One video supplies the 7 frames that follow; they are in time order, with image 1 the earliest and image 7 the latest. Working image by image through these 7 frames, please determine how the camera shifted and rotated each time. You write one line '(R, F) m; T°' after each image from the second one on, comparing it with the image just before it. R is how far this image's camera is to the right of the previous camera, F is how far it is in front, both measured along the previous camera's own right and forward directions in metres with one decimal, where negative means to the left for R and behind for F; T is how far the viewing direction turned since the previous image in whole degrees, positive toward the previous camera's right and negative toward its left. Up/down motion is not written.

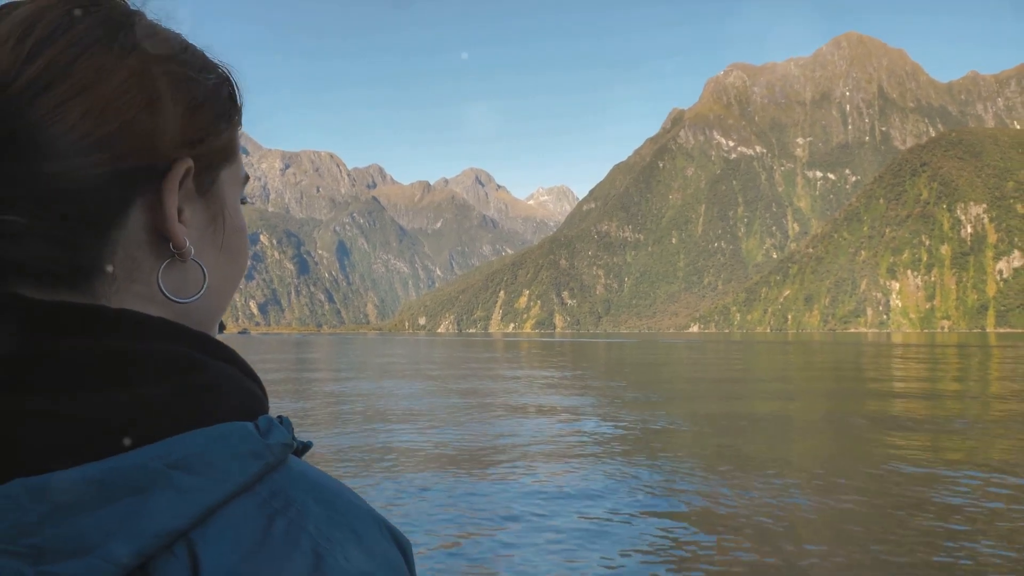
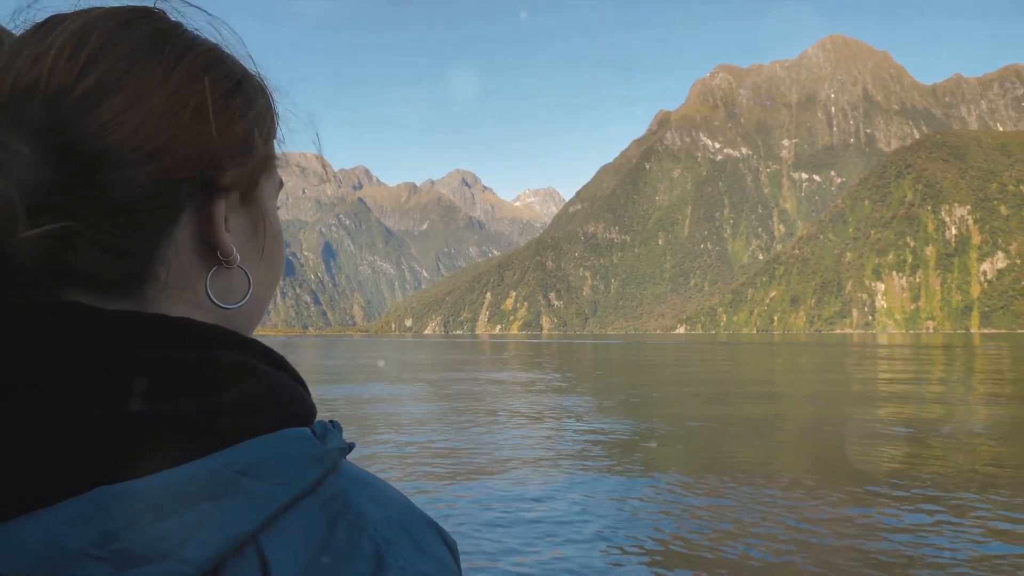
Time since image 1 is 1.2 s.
(-0.1, +0.7) m; +1°
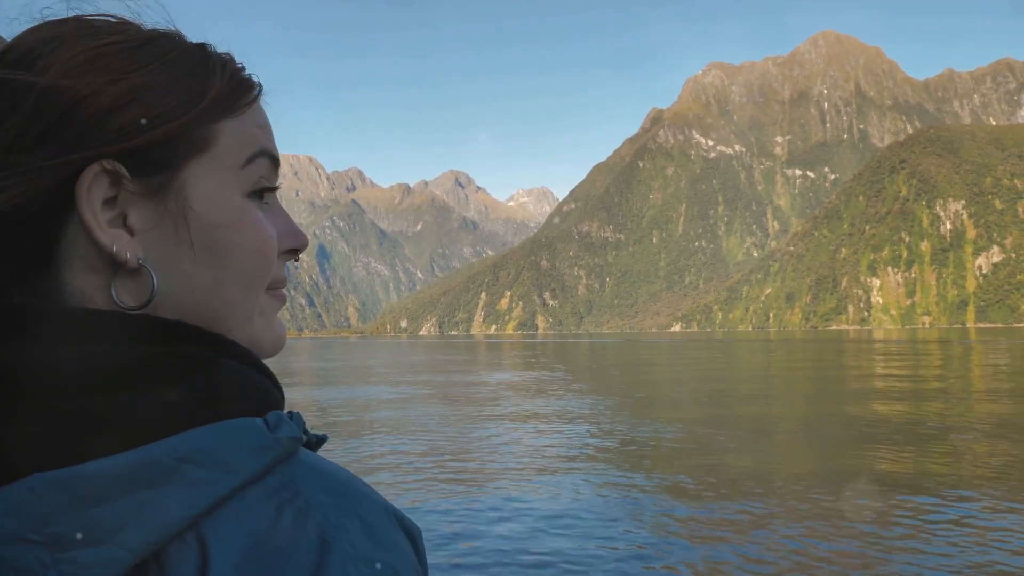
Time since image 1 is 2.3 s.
(0.0, +0.8) m; 0°
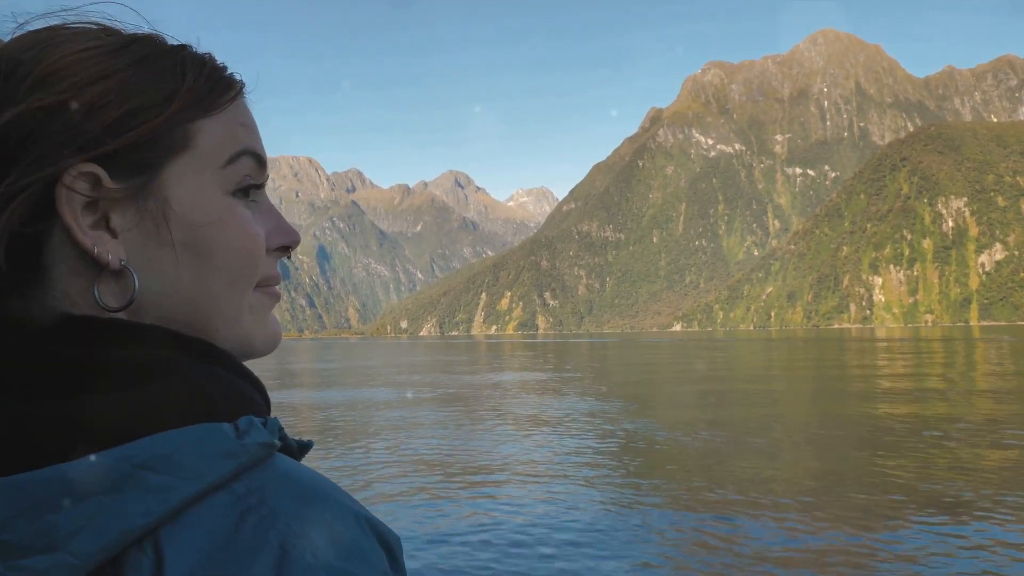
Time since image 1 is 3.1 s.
(0.0, +0.6) m; 0°
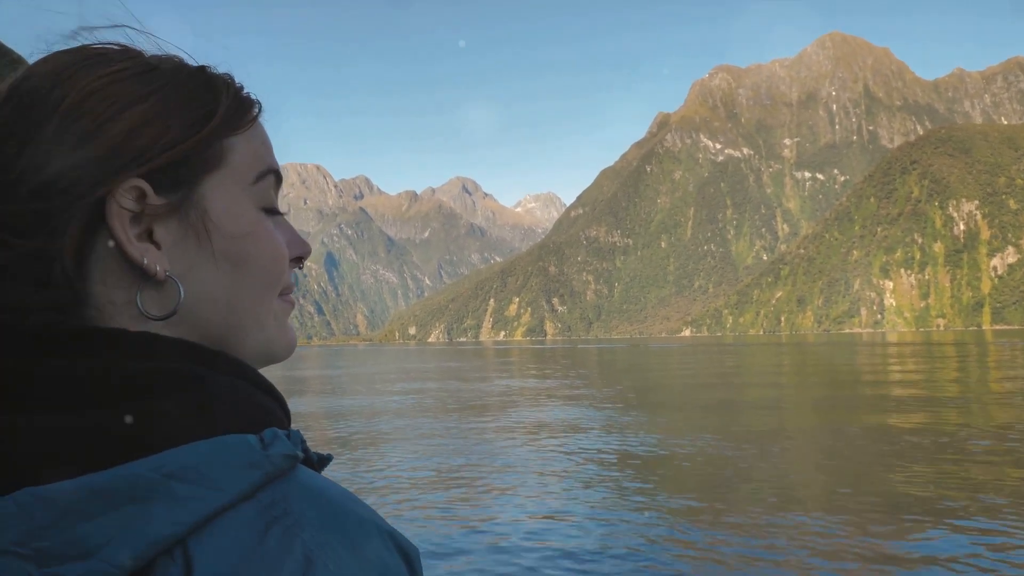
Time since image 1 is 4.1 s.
(-0.1, +0.1) m; -1°
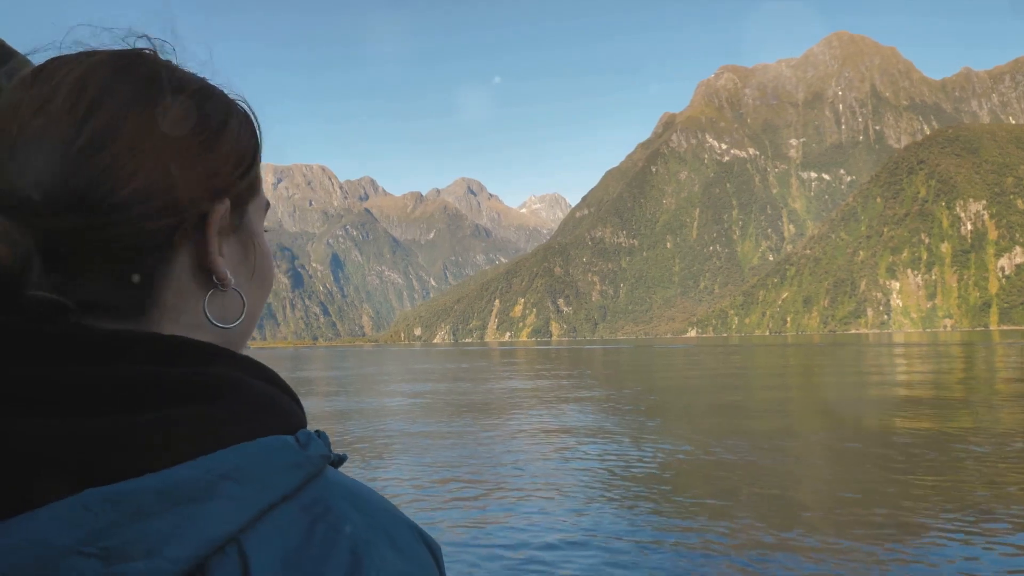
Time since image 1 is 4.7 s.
(0.0, +0.1) m; 0°
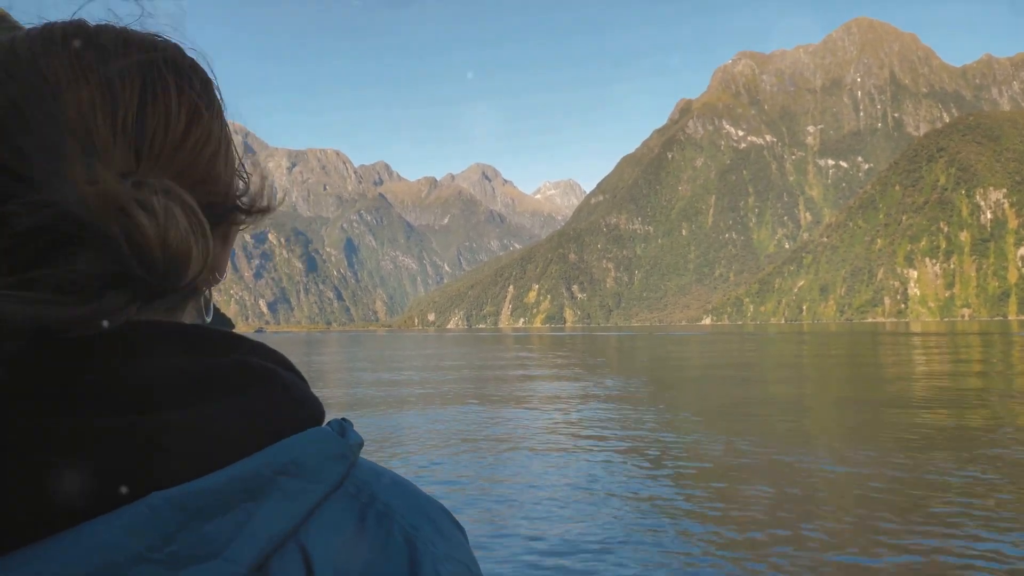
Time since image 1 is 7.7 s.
(-0.3, -0.7) m; -1°
